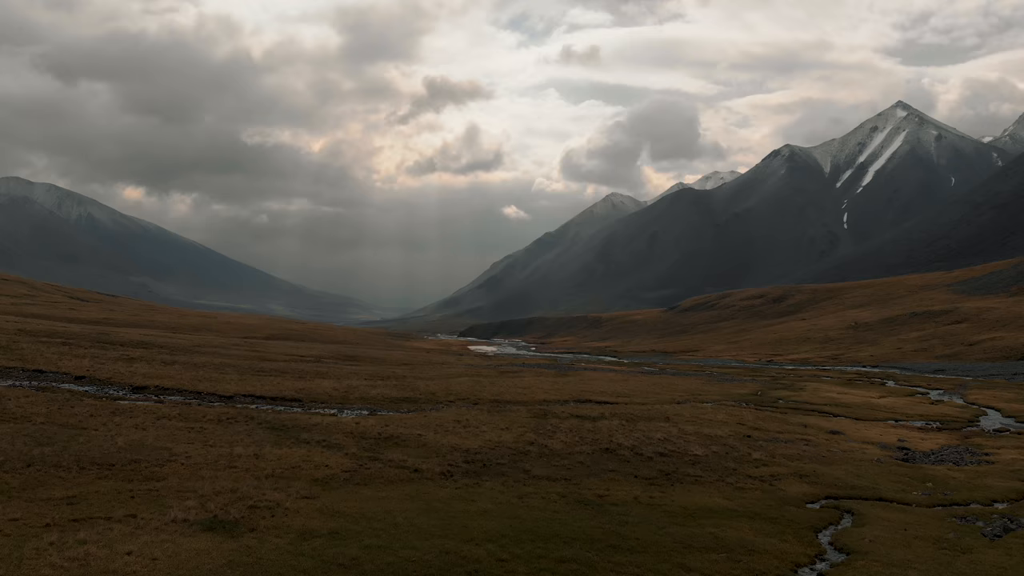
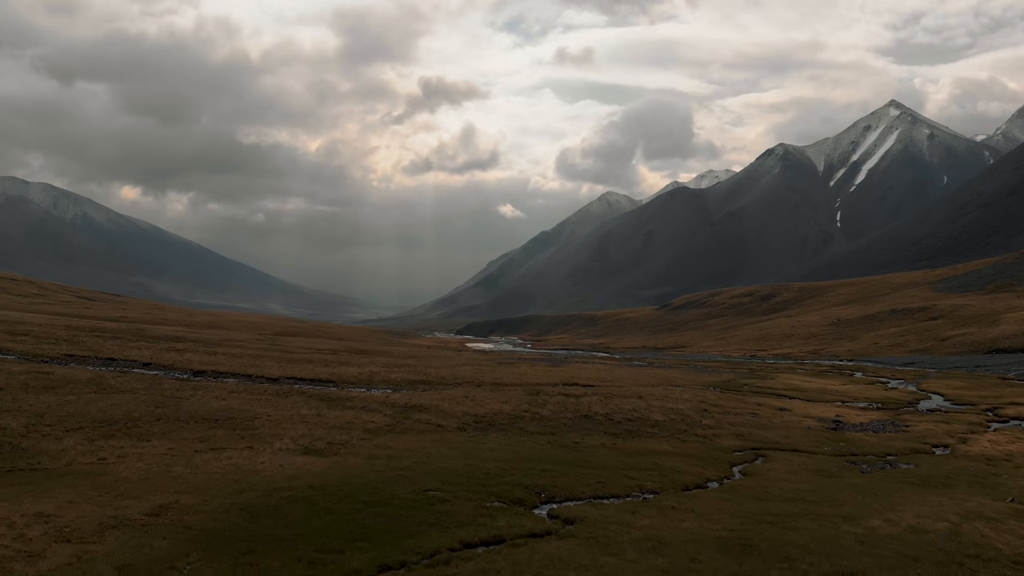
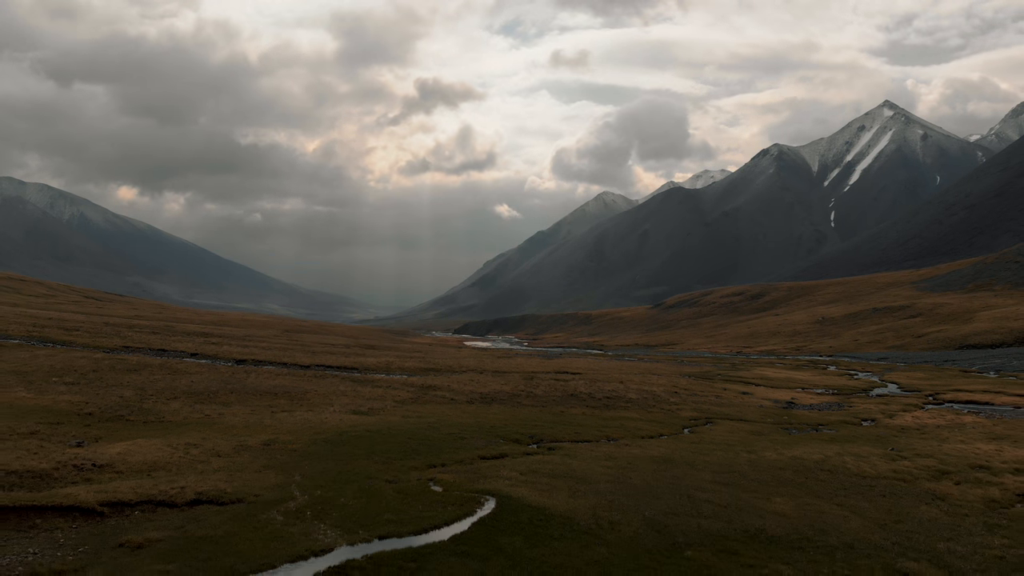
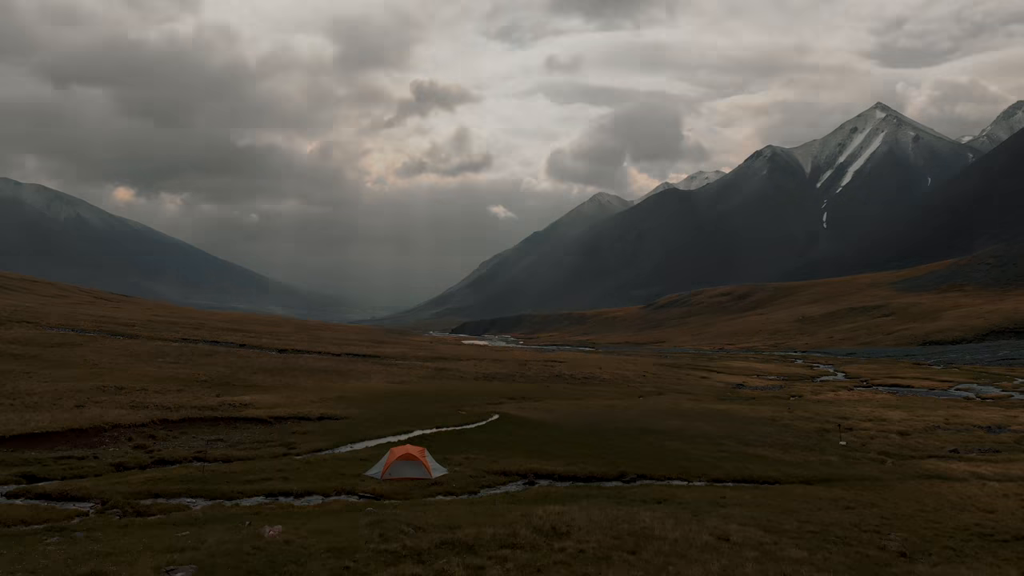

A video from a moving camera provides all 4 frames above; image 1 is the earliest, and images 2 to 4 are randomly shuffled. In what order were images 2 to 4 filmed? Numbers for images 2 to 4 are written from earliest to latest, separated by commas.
2, 3, 4
